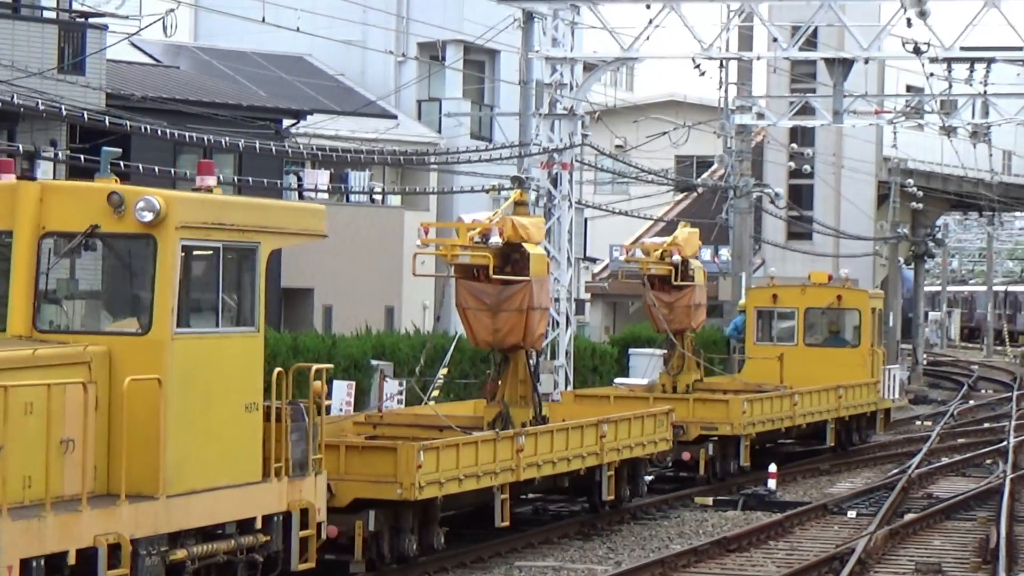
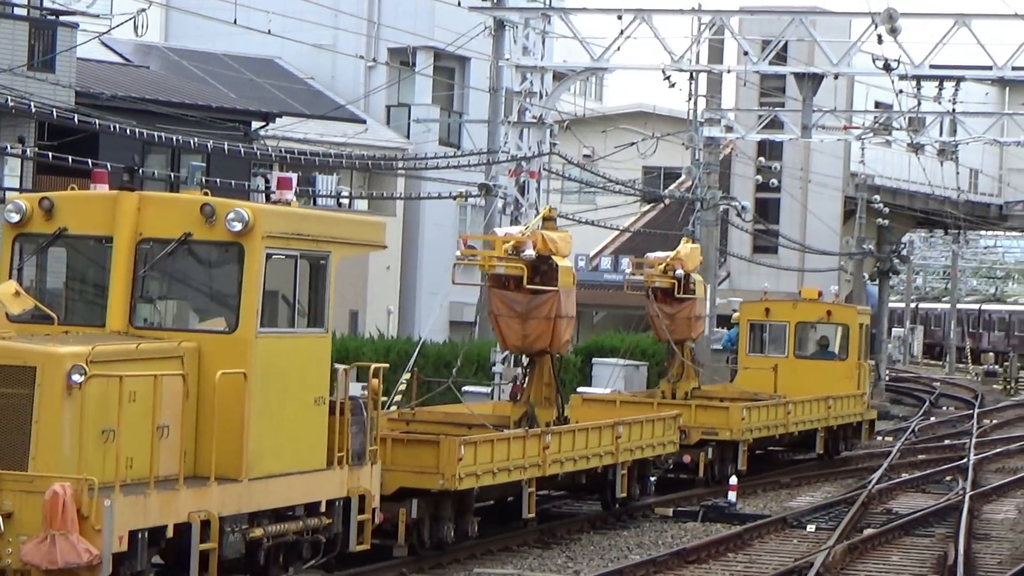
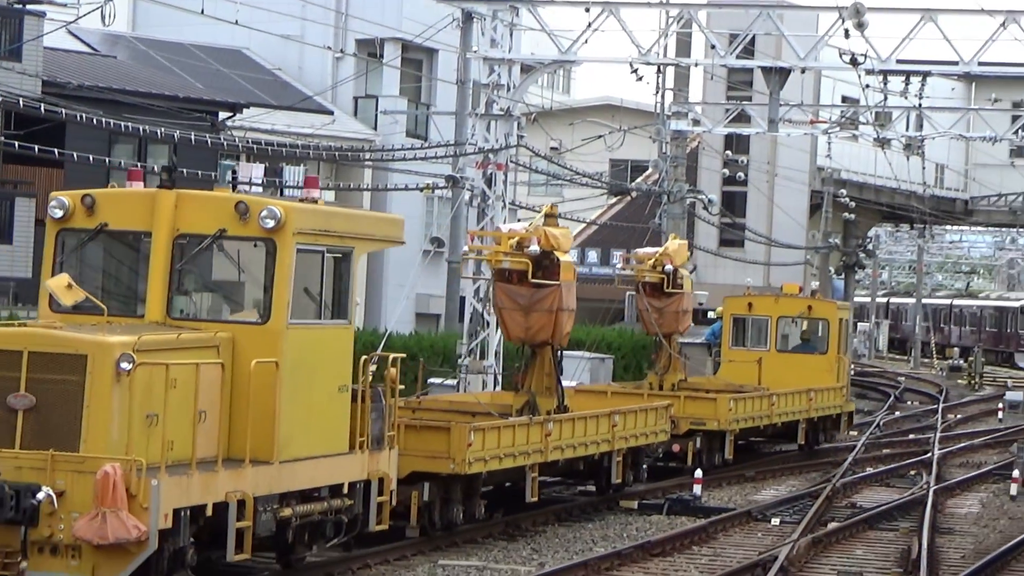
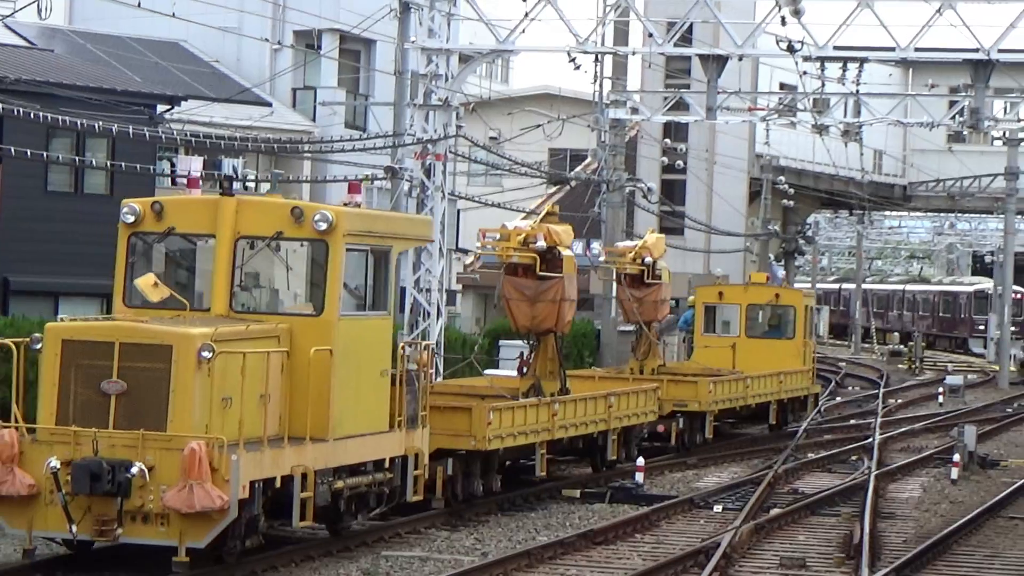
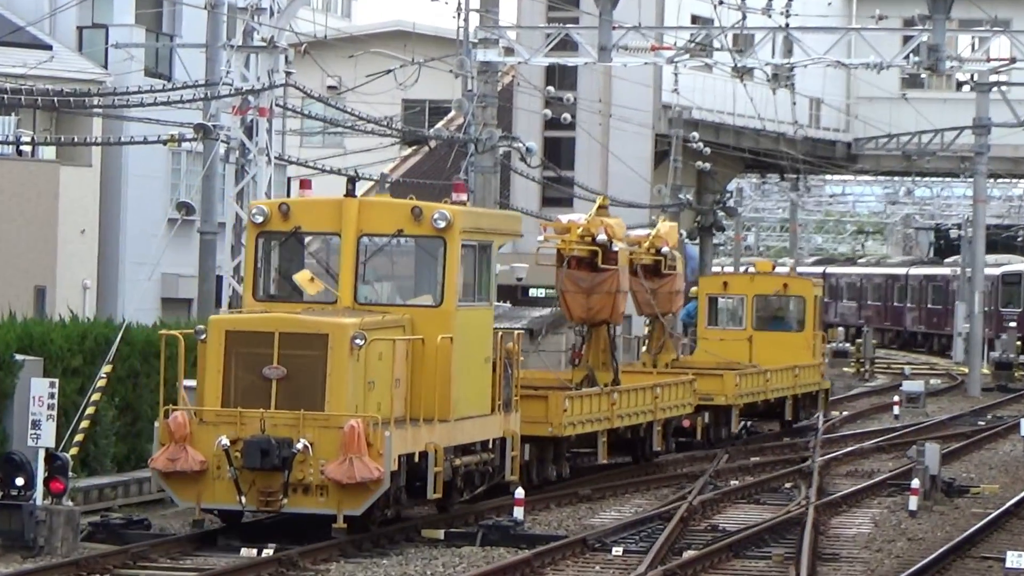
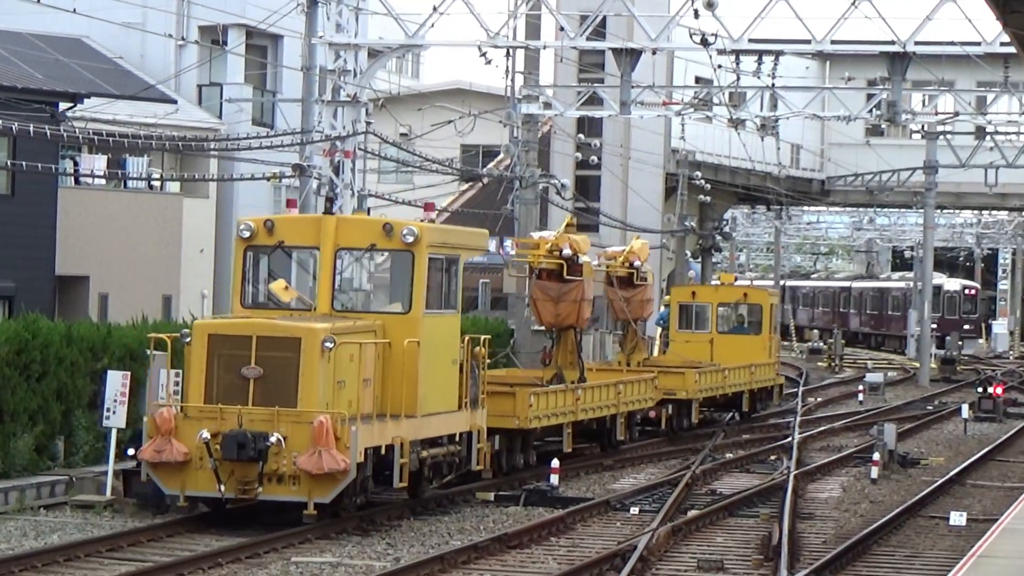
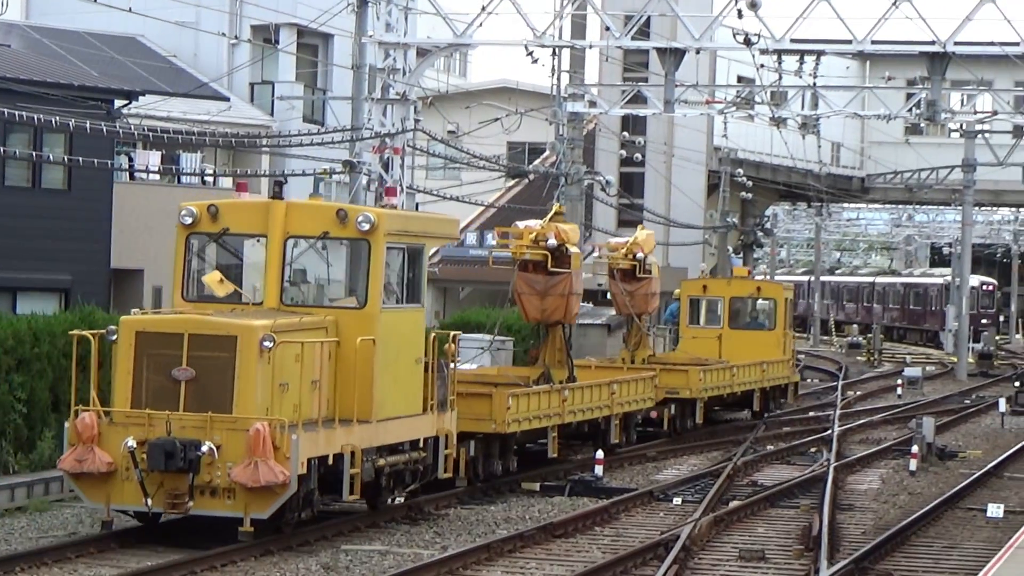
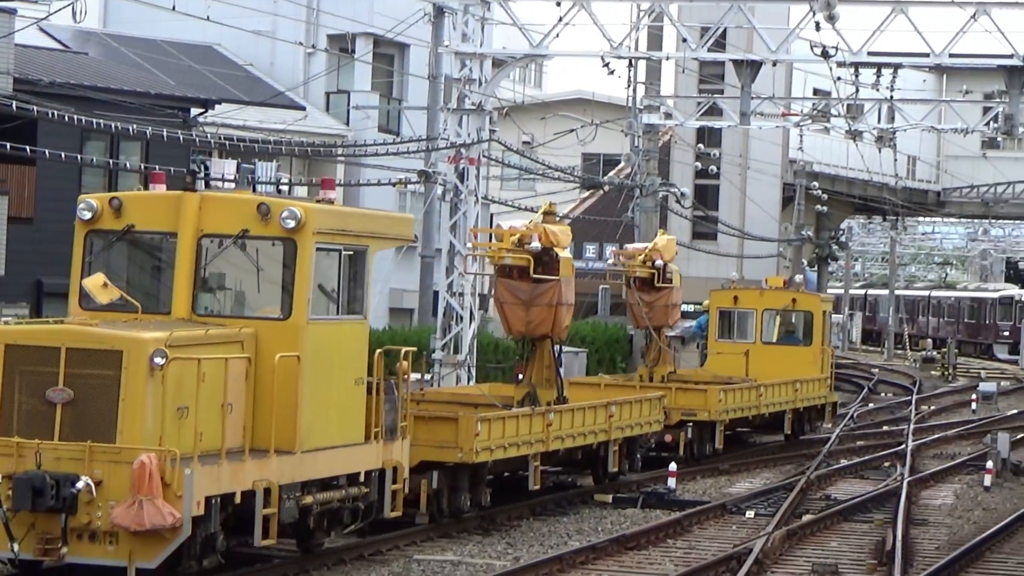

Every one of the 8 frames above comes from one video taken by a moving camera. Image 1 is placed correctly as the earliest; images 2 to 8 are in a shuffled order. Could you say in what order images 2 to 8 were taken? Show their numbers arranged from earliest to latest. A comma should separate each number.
2, 3, 8, 4, 7, 6, 5
